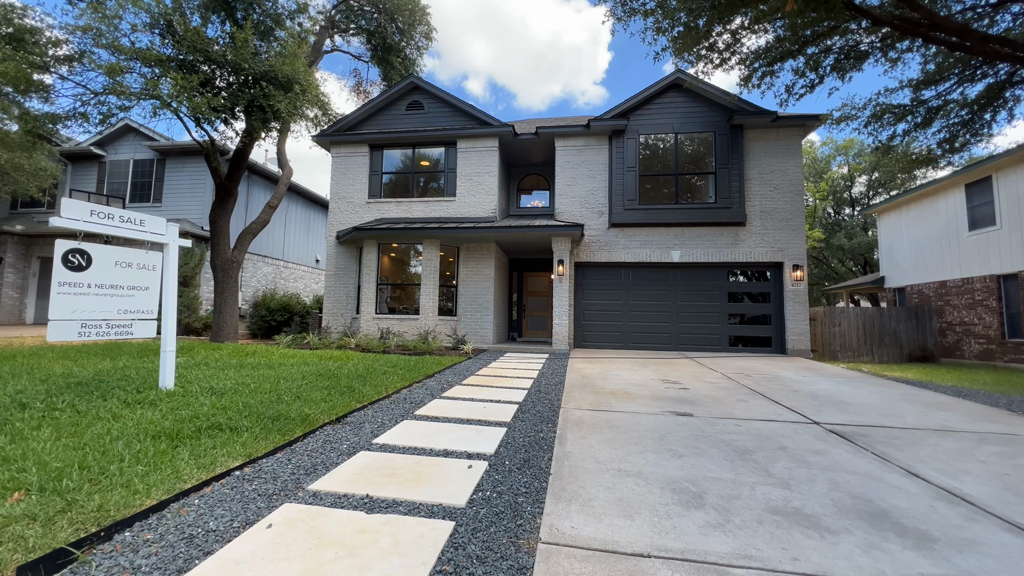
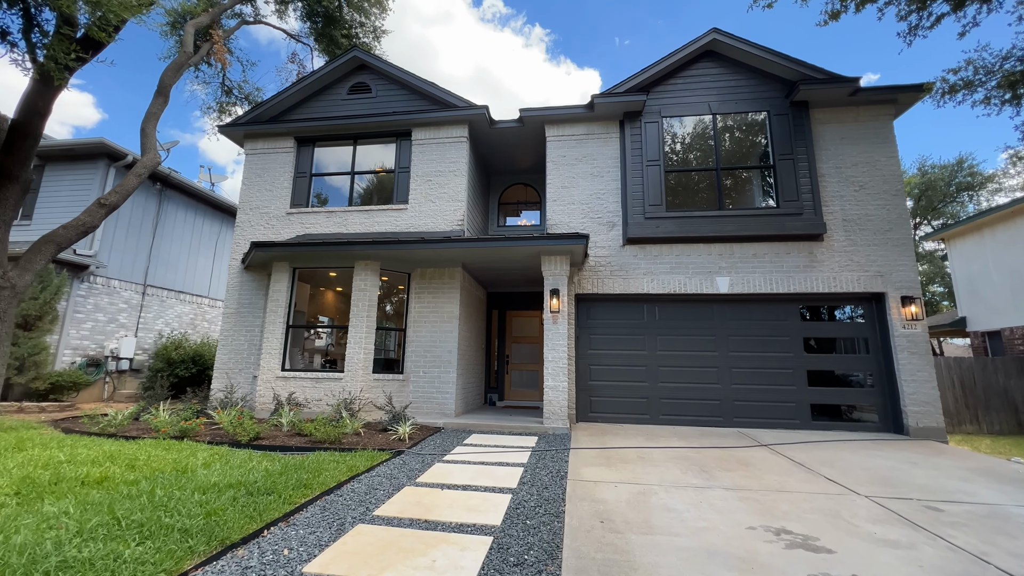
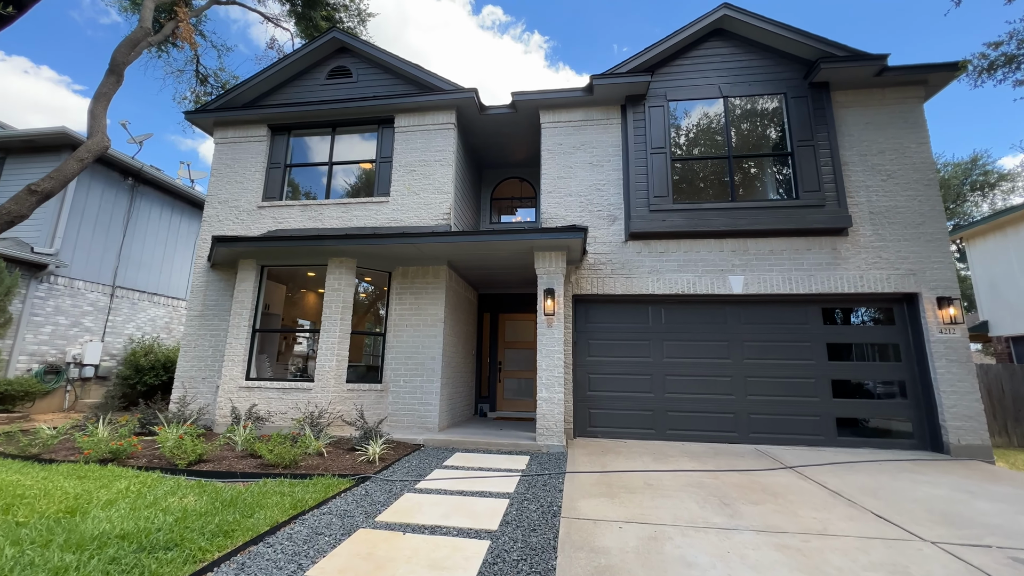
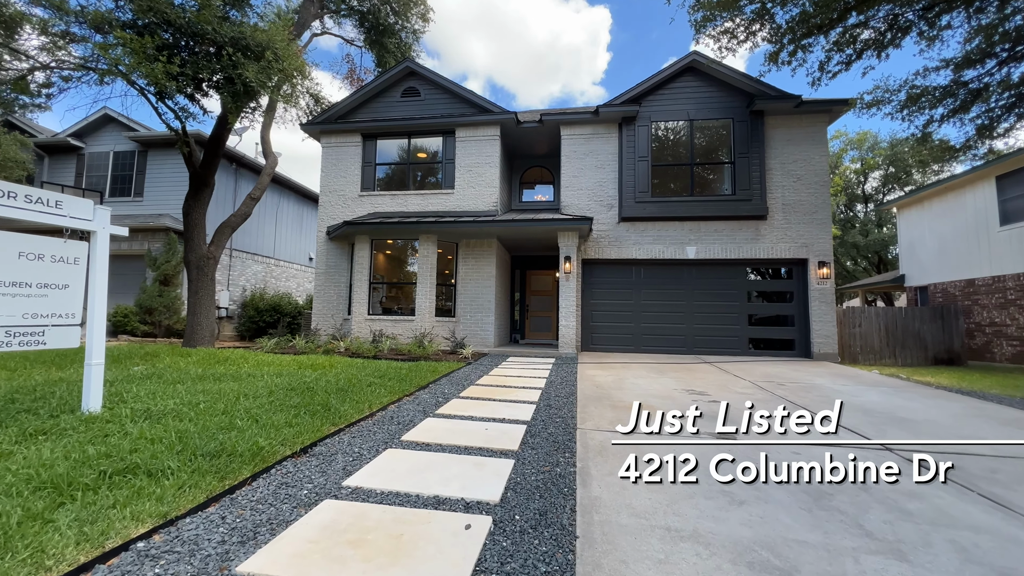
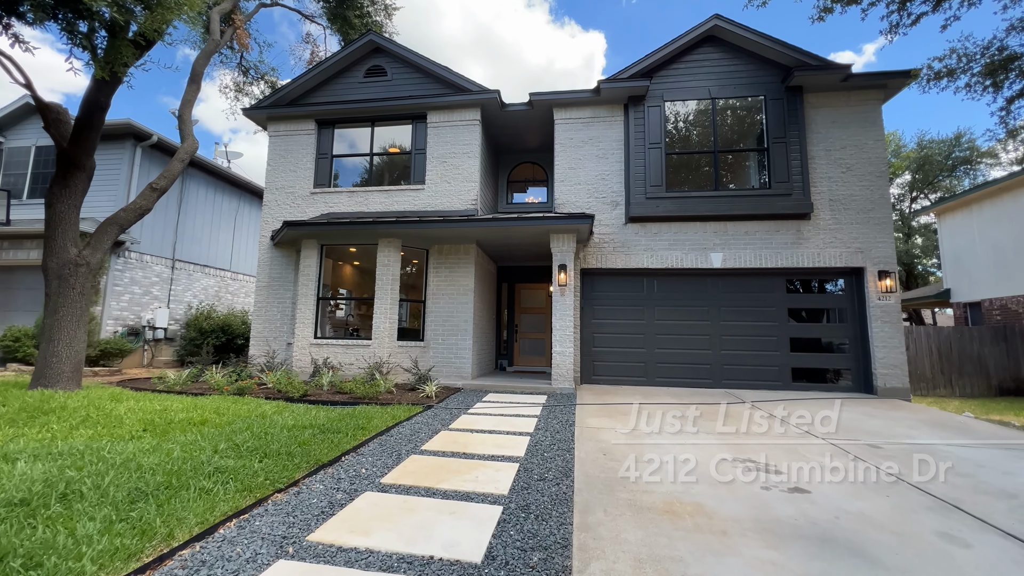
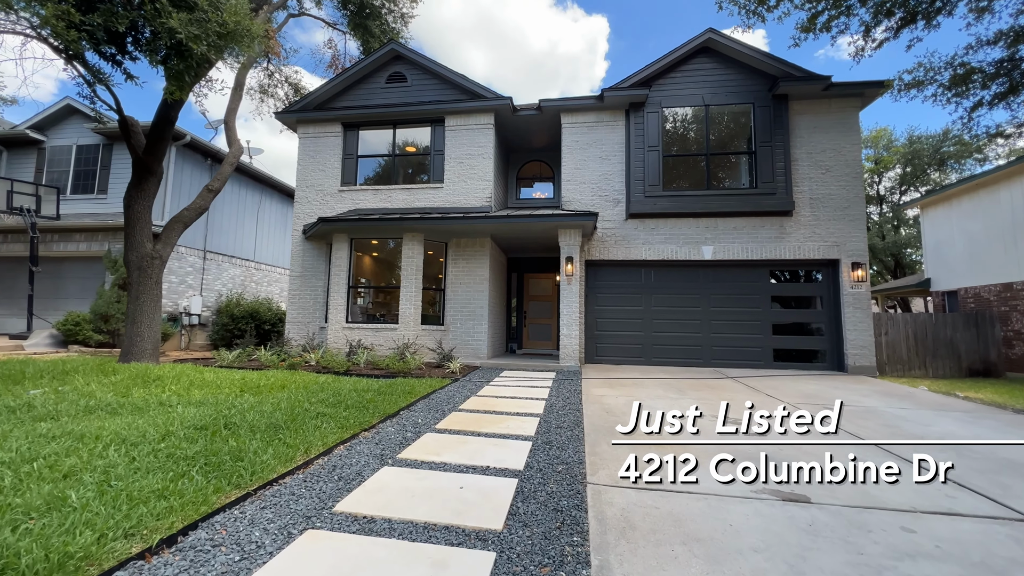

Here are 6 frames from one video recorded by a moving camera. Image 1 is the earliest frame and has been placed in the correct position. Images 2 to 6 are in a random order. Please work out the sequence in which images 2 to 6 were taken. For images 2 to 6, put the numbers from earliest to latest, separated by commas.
4, 6, 5, 2, 3
